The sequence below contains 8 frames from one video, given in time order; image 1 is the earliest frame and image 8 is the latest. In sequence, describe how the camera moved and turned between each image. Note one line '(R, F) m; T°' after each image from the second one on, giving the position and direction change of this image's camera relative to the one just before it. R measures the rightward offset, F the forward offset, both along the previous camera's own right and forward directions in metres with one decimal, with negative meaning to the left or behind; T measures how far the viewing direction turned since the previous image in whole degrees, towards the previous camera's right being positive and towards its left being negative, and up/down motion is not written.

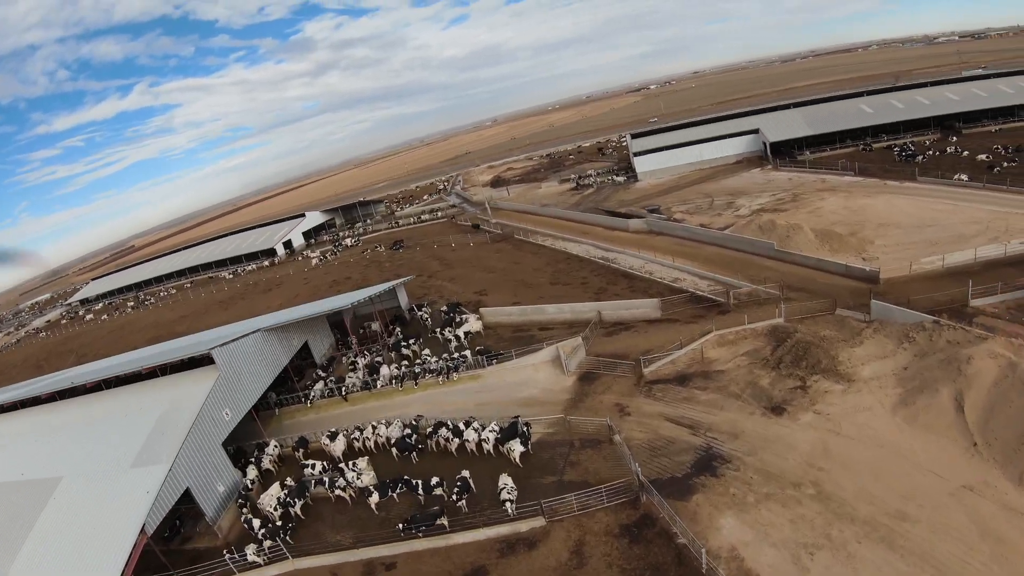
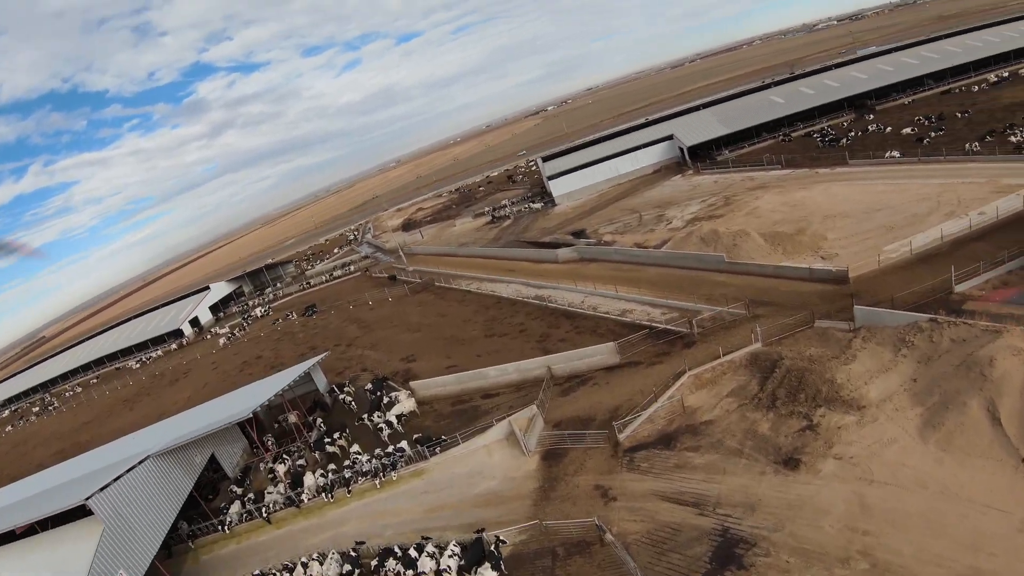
(-0.1, +3.6) m; +5°
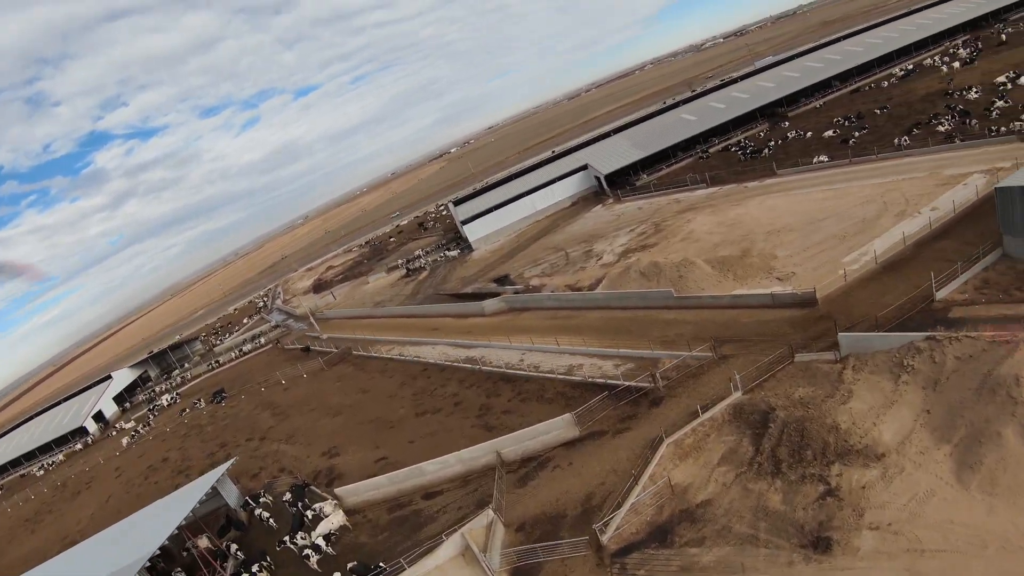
(-0.1, +3.3) m; +6°
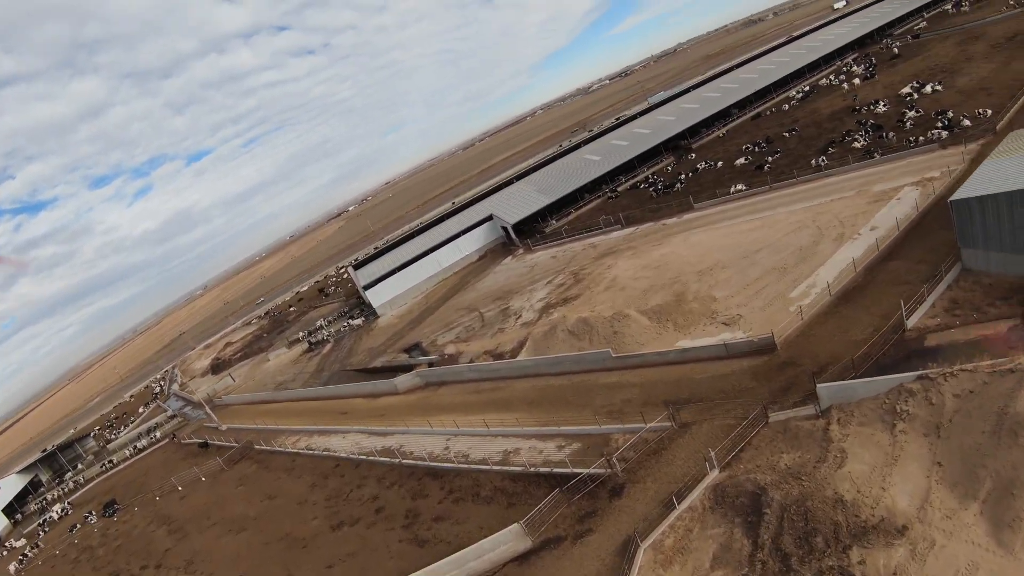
(-0.1, +3.0) m; +6°
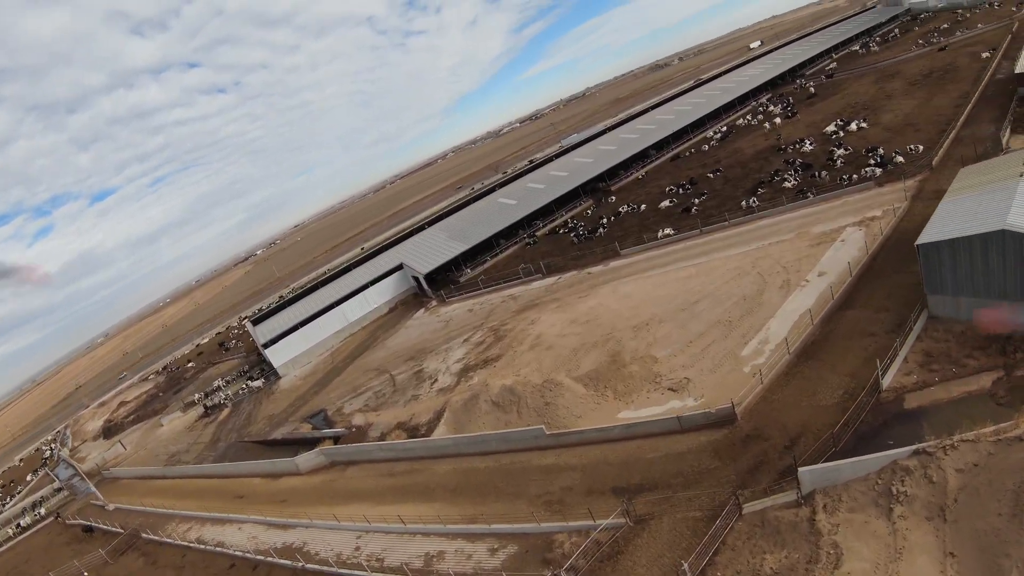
(-0.1, +2.8) m; +6°
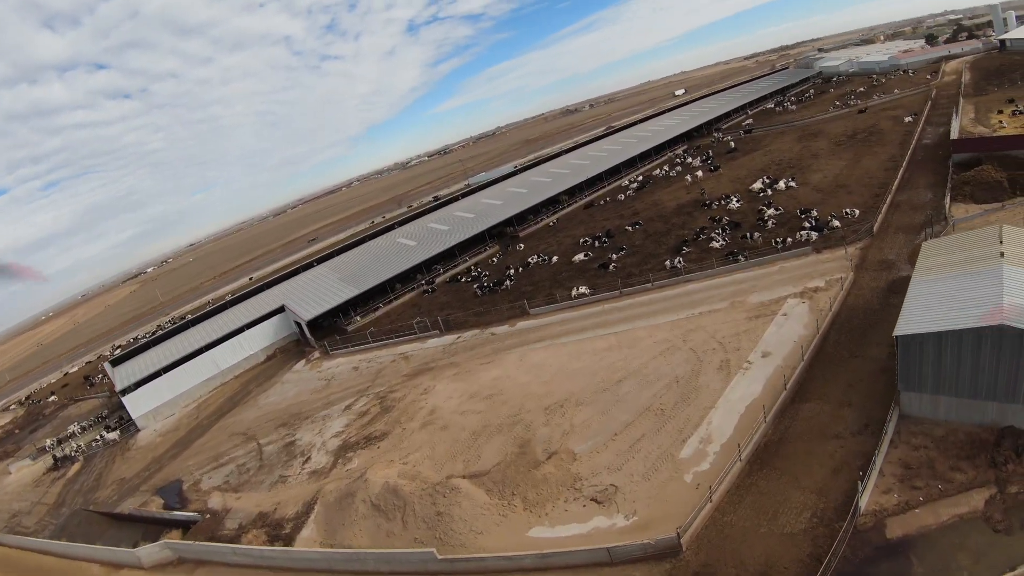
(+0.1, +3.6) m; +7°
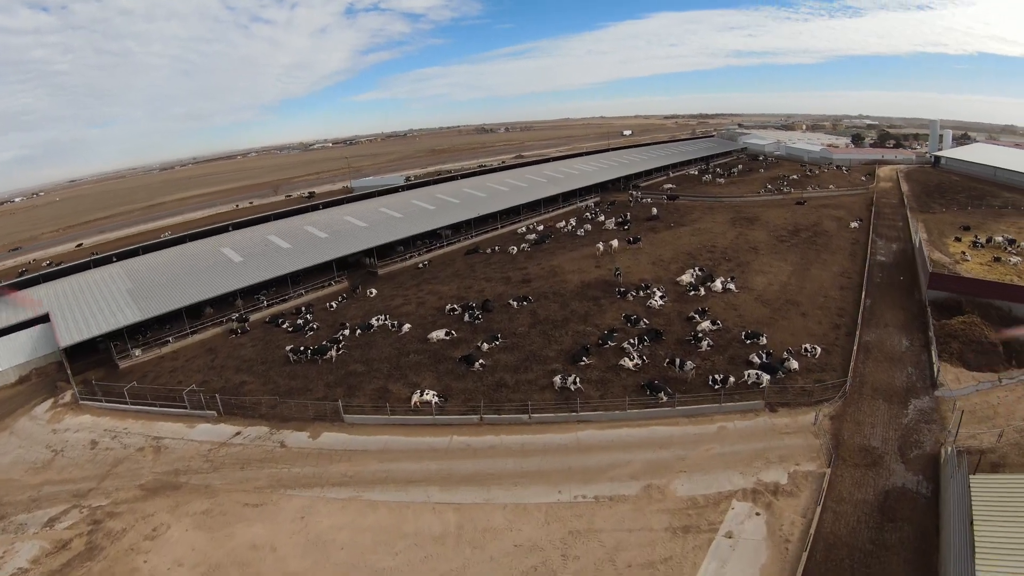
(+1.0, +7.7) m; +7°
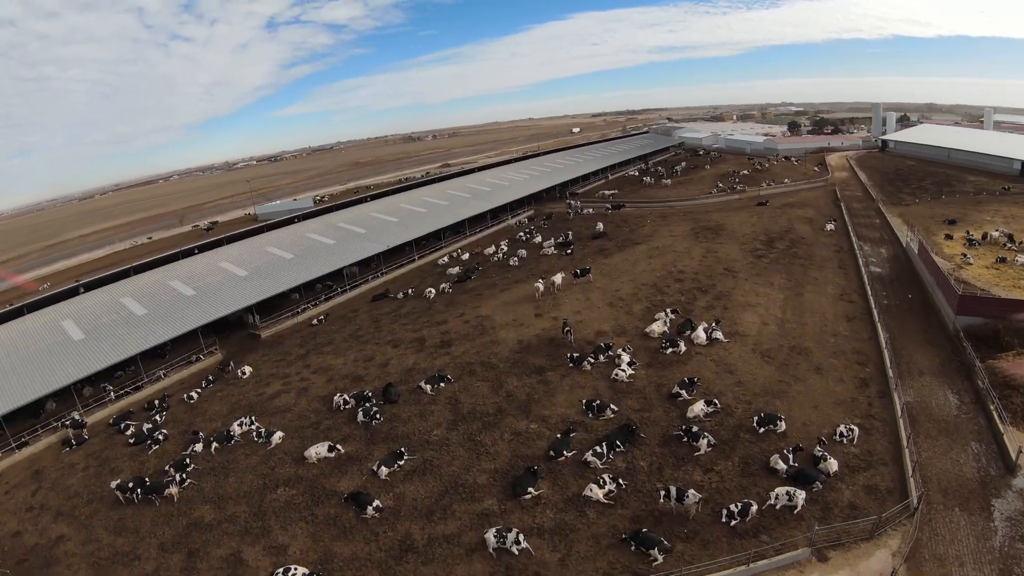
(+0.6, +5.8) m; +4°
